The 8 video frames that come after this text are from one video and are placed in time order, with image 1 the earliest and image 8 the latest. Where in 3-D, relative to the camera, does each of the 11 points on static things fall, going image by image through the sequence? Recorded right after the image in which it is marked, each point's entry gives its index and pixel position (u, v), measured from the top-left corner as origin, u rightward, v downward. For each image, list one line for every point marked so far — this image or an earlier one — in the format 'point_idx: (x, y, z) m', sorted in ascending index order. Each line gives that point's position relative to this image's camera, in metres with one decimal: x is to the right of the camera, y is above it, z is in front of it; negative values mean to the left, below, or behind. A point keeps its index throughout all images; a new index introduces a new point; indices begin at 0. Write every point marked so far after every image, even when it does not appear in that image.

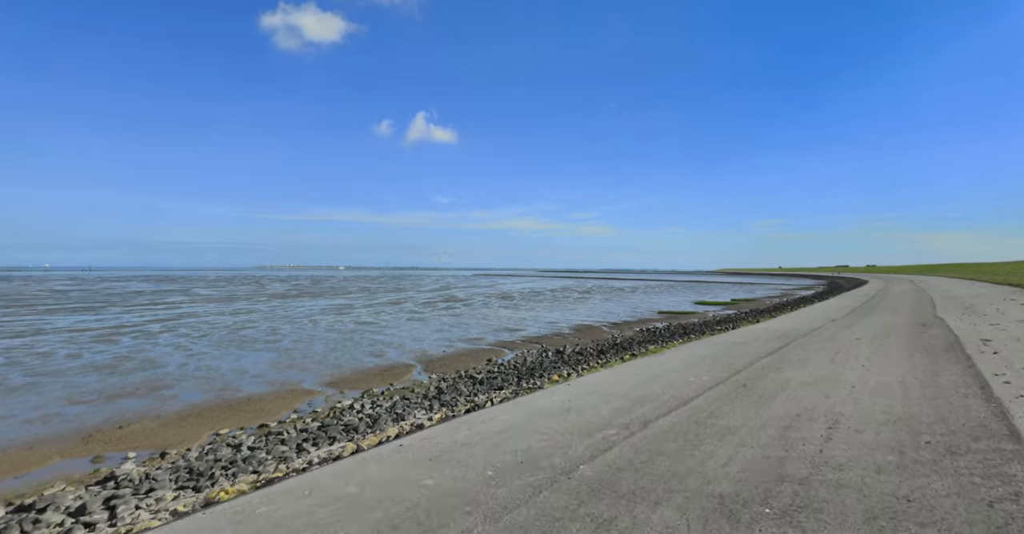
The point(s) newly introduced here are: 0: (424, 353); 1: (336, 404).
0: (-2.8, -2.8, +16.8) m
1: (-3.3, -2.6, +9.8) m
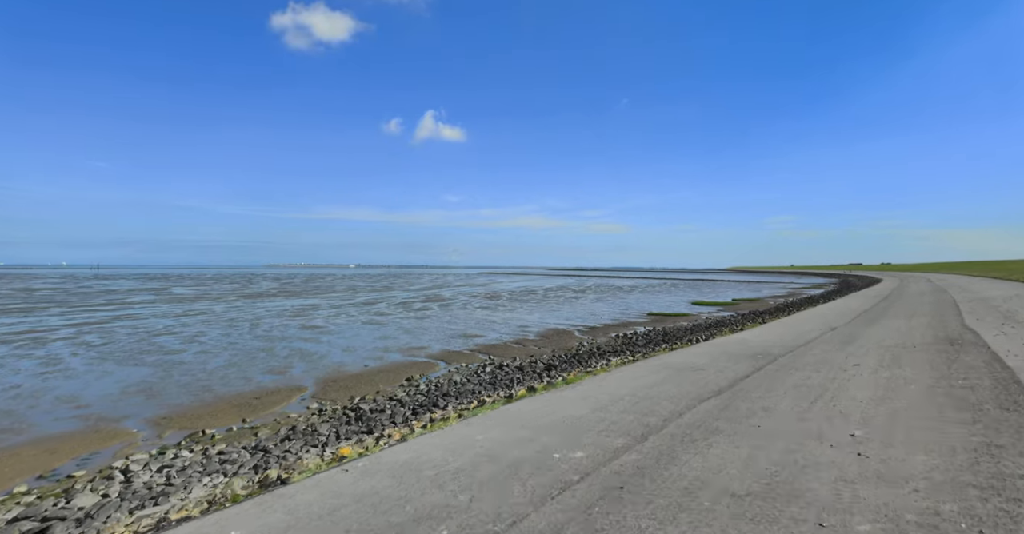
0: (-4.7, -2.8, +14.0) m
1: (-5.2, -2.5, +7.0) m
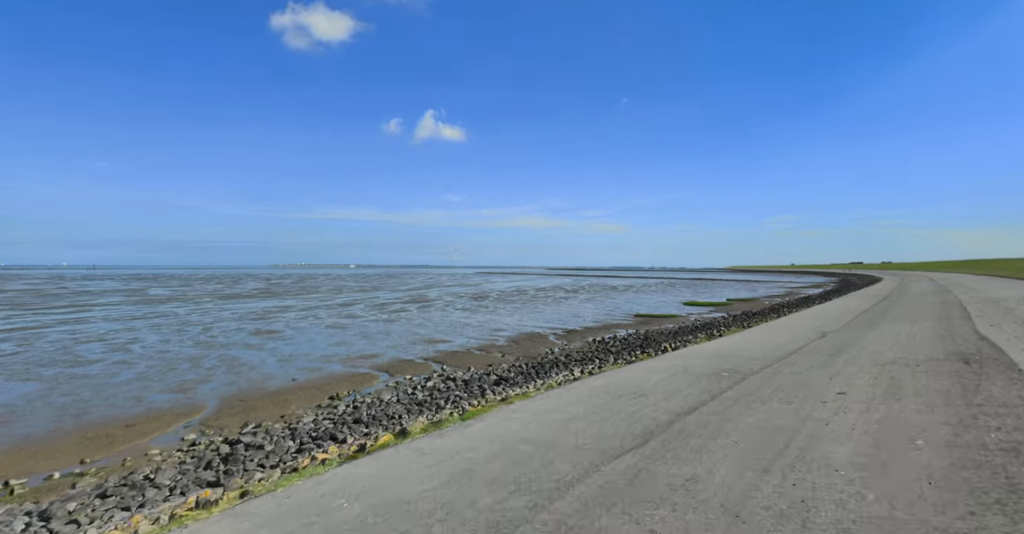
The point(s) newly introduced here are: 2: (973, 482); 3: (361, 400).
0: (-6.0, -2.8, +12.3) m
1: (-6.5, -2.5, +5.3) m
2: (+2.9, -1.3, +3.2) m
3: (-3.1, -2.7, +10.5) m
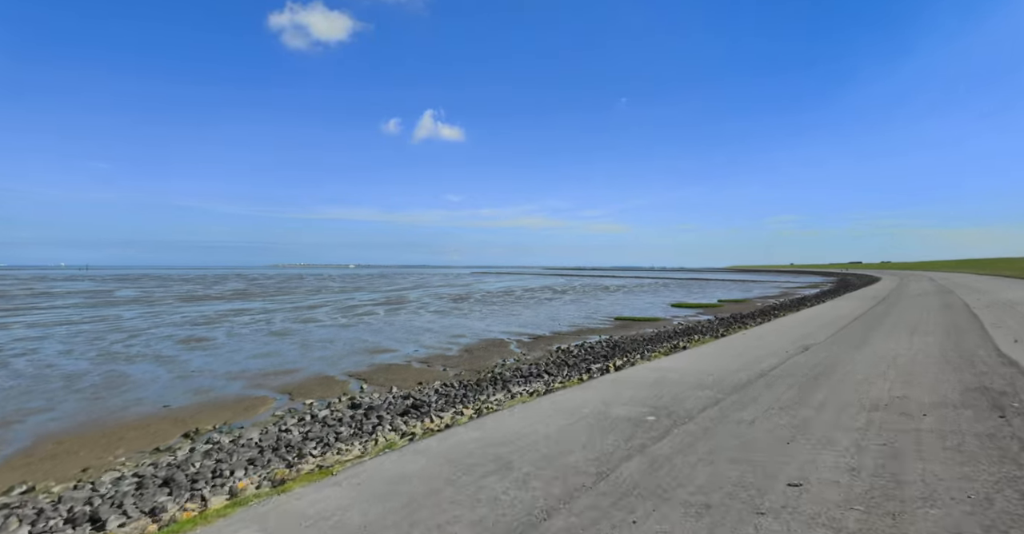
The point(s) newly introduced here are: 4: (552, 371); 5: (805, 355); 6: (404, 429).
0: (-7.7, -2.8, +10.1) m
1: (-8.2, -2.6, +3.0) m
2: (+1.2, -1.3, +1.0) m
3: (-4.7, -2.7, +8.2) m
4: (+1.0, -2.8, +13.7) m
5: (+5.3, -1.6, +9.4) m
6: (-1.6, -2.4, +7.5) m
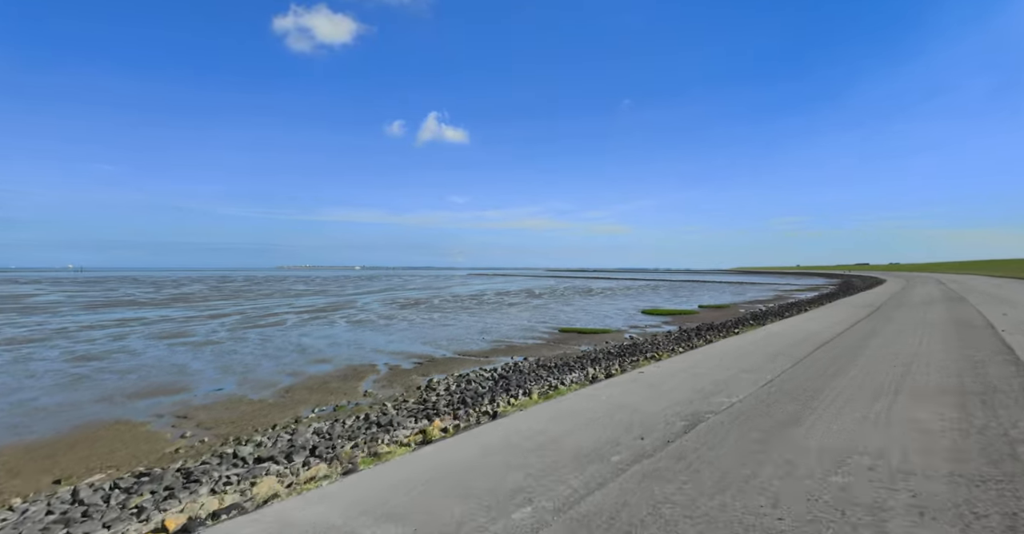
0: (-11.8, -2.9, +5.0) m
1: (-12.4, -2.7, -2.0) m
2: (-3.0, -1.4, -4.1) m
3: (-8.9, -2.8, +3.1) m
4: (-3.1, -2.9, +8.5) m
5: (+1.2, -1.7, +4.2) m
6: (-5.8, -2.5, +2.4) m
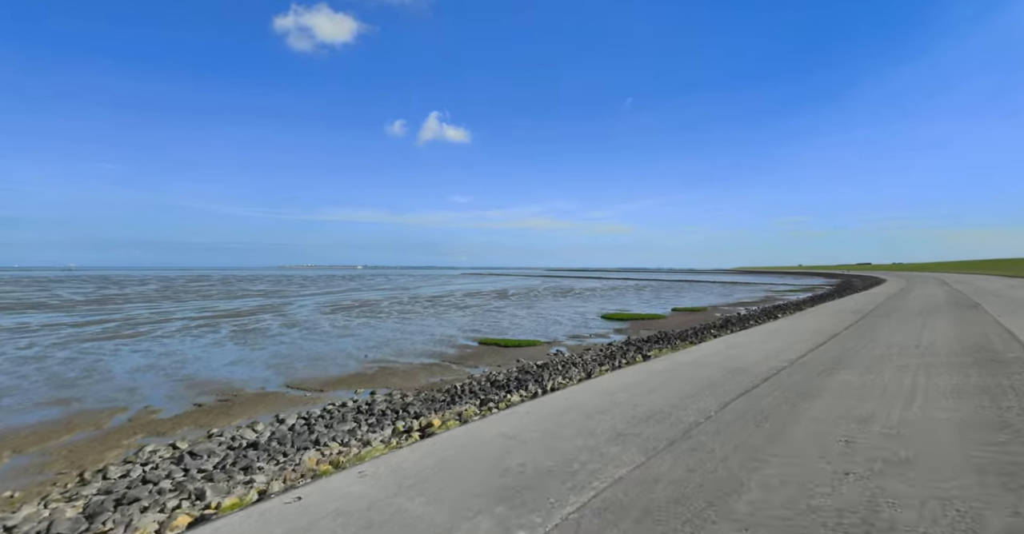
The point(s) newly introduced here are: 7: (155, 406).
0: (-16.0, -2.9, -0.1) m
1: (-16.5, -2.6, -7.2) m
2: (-7.2, -1.4, -9.3) m
3: (-13.0, -2.8, -2.0) m
4: (-7.2, -2.8, +3.4) m
5: (-3.0, -1.7, -0.9) m
6: (-9.9, -2.4, -2.7) m
7: (-7.8, -3.2, +11.3) m
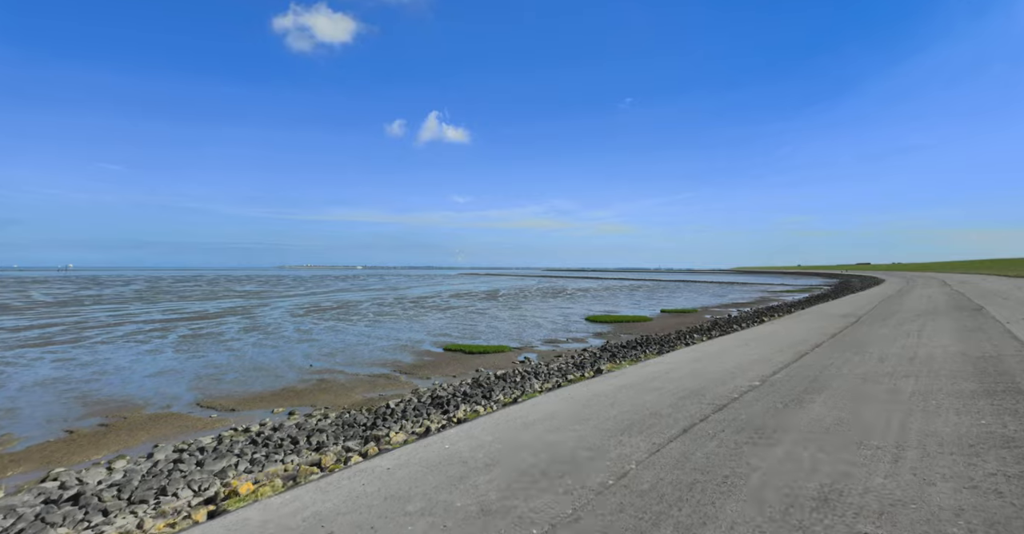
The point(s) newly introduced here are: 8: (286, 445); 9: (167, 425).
0: (-17.3, -2.9, -1.8) m
1: (-17.9, -2.7, -8.9) m
2: (-8.5, -1.4, -11.0) m
3: (-14.4, -2.8, -3.7) m
4: (-8.6, -2.9, +1.7) m
5: (-4.3, -1.7, -2.6) m
6: (-11.3, -2.5, -4.4) m
7: (-9.2, -3.2, +9.6) m
8: (-3.7, -3.0, +8.9) m
9: (-6.9, -3.2, +10.1) m
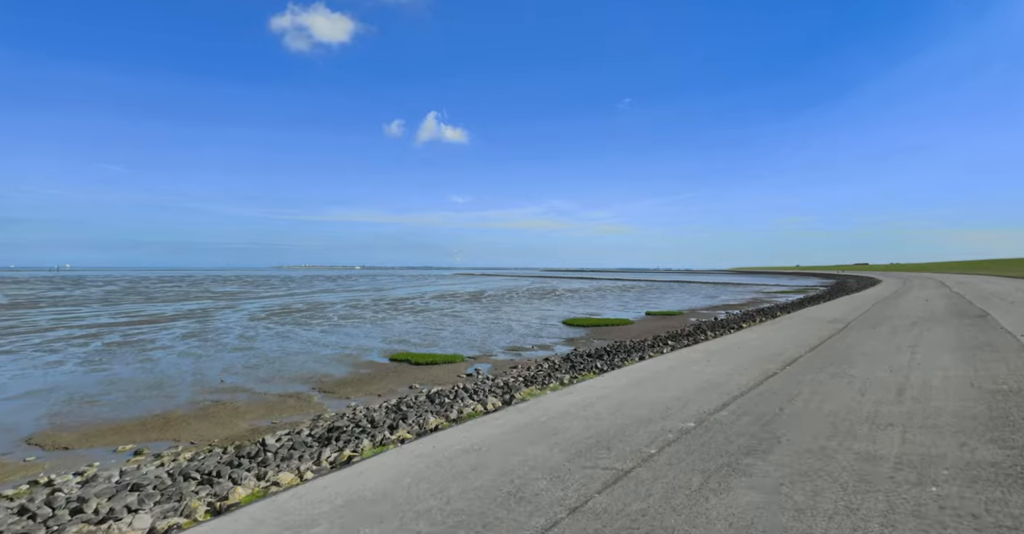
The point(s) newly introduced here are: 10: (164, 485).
0: (-19.1, -3.0, -4.0) m
1: (-19.6, -2.7, -11.1) m
2: (-10.2, -1.5, -13.2) m
3: (-16.1, -2.9, -5.9) m
4: (-10.3, -2.9, -0.5) m
5: (-6.1, -1.7, -4.8) m
6: (-13.0, -2.5, -6.6) m
7: (-10.9, -3.2, +7.4) m
8: (-5.5, -3.1, +6.7) m
9: (-8.6, -3.2, +7.9) m
10: (-4.8, -3.0, +7.6) m
